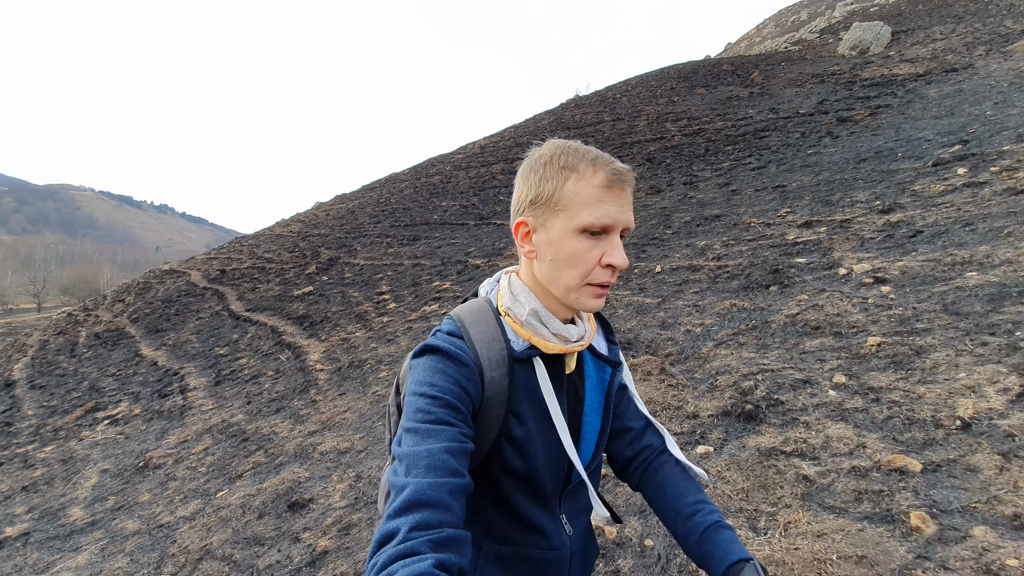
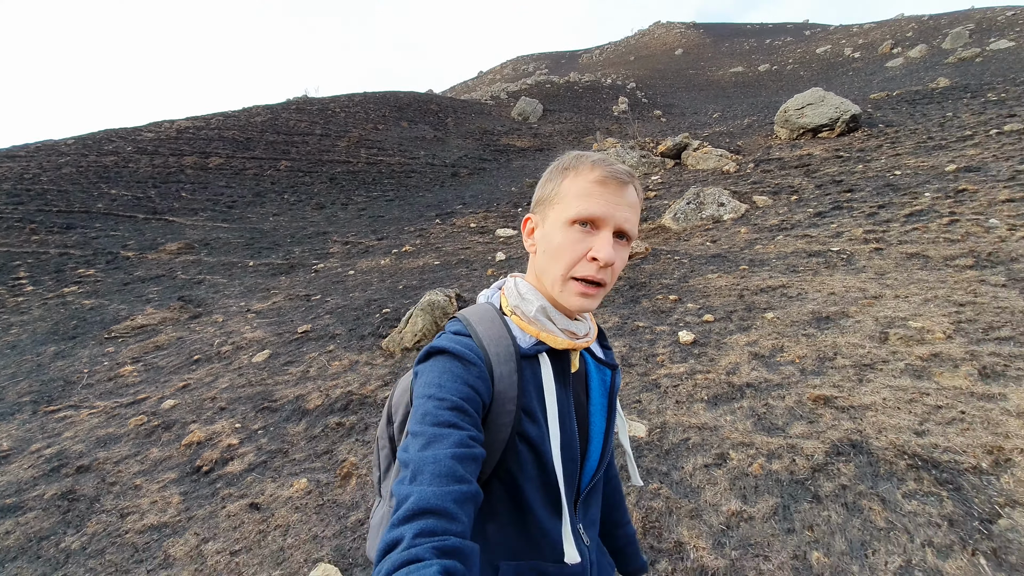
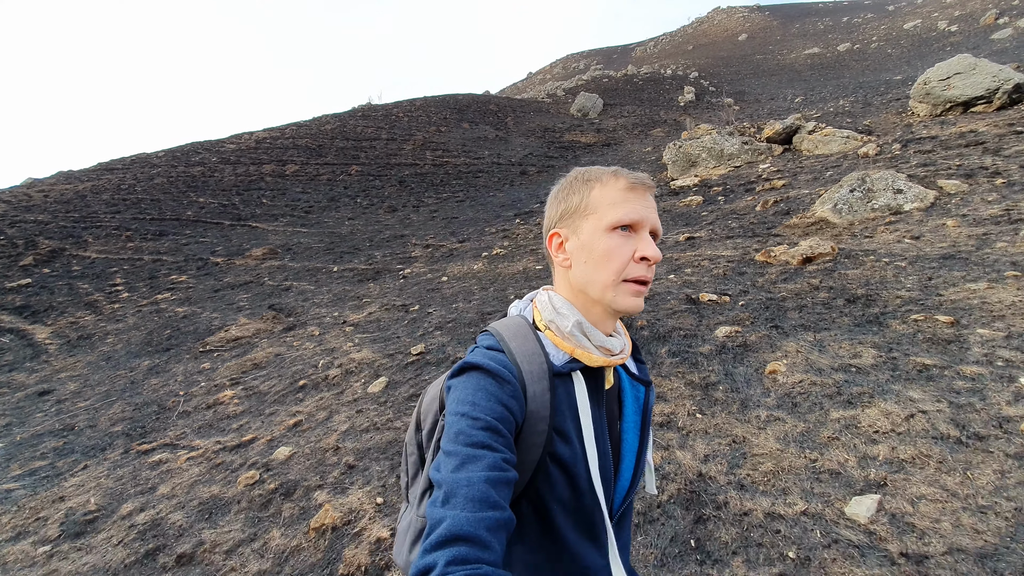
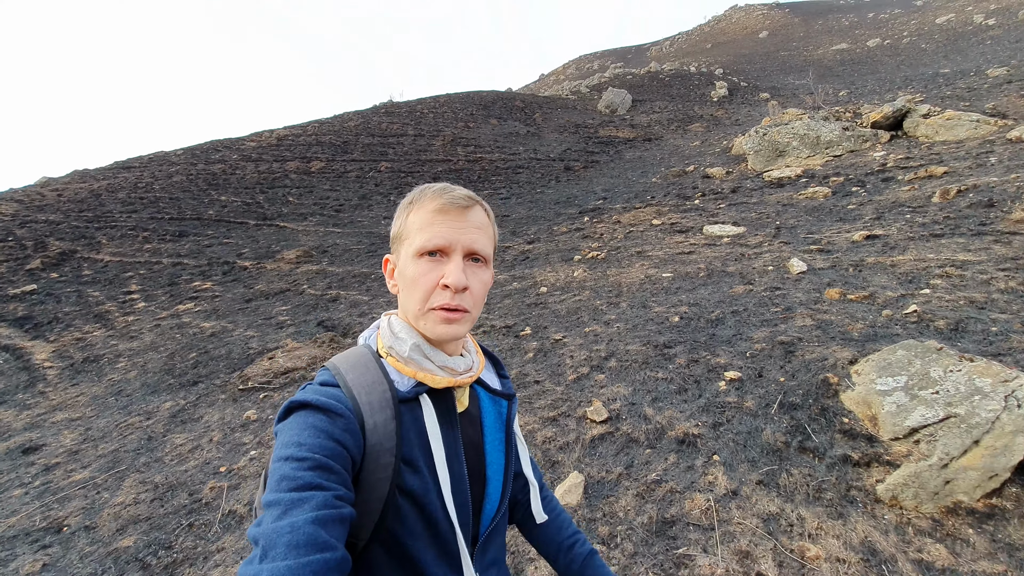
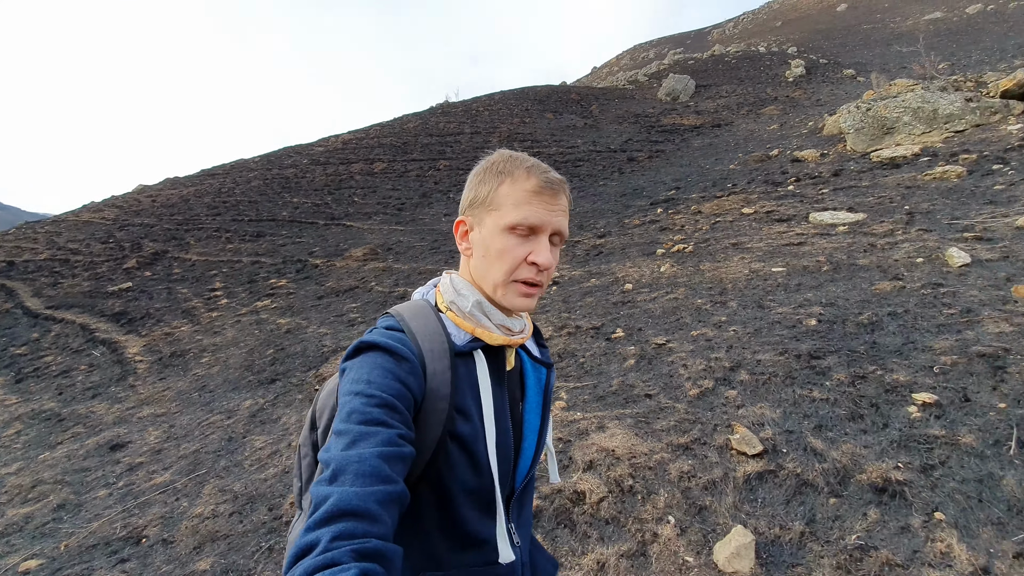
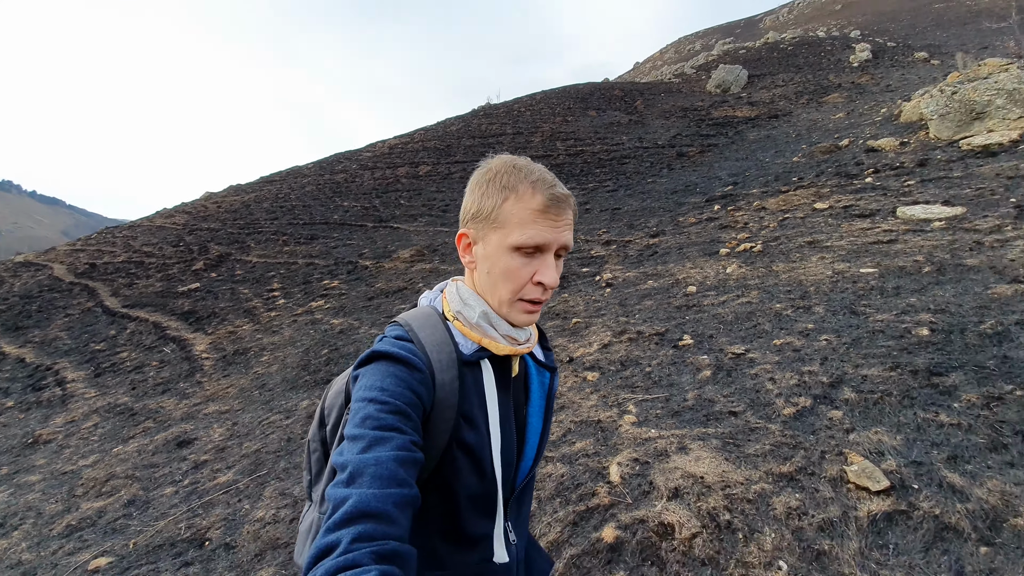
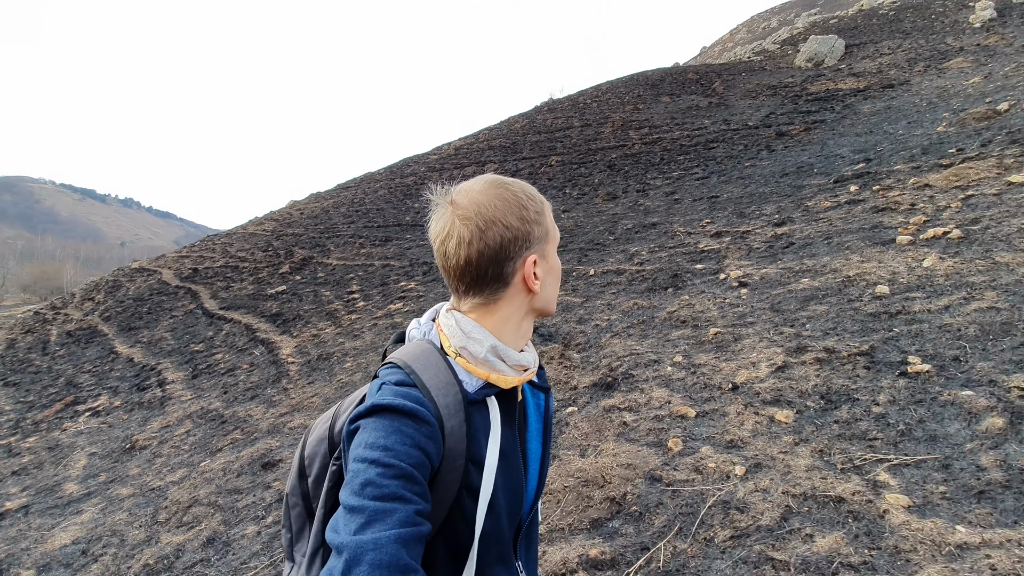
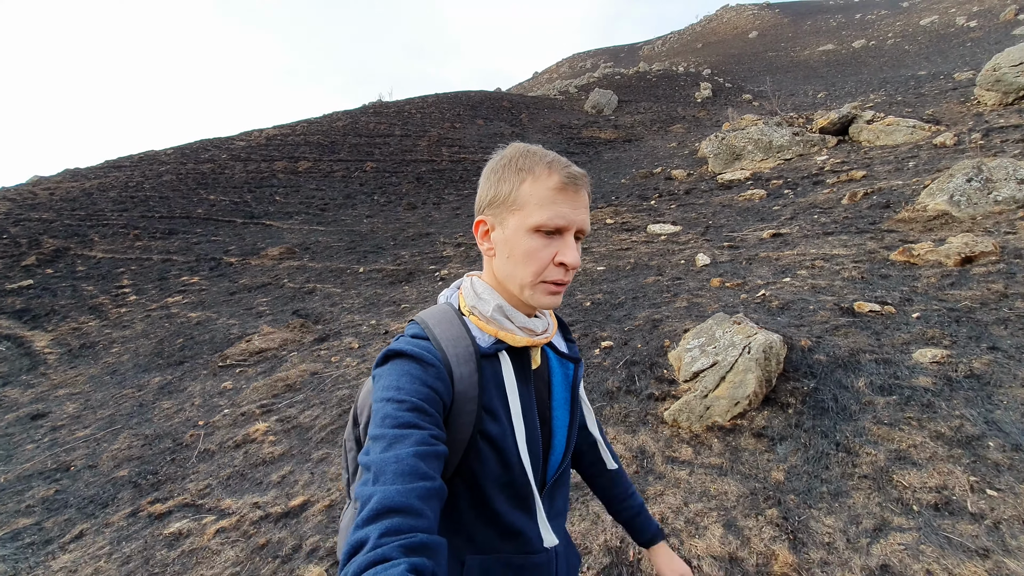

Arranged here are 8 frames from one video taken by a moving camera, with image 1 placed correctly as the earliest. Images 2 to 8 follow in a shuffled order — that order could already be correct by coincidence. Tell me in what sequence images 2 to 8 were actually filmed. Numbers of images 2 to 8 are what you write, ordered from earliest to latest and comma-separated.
7, 6, 5, 4, 8, 3, 2
